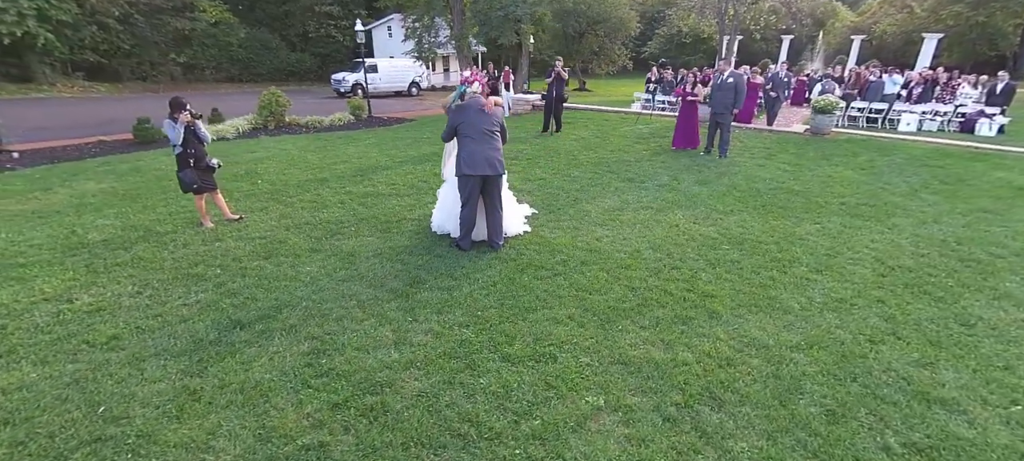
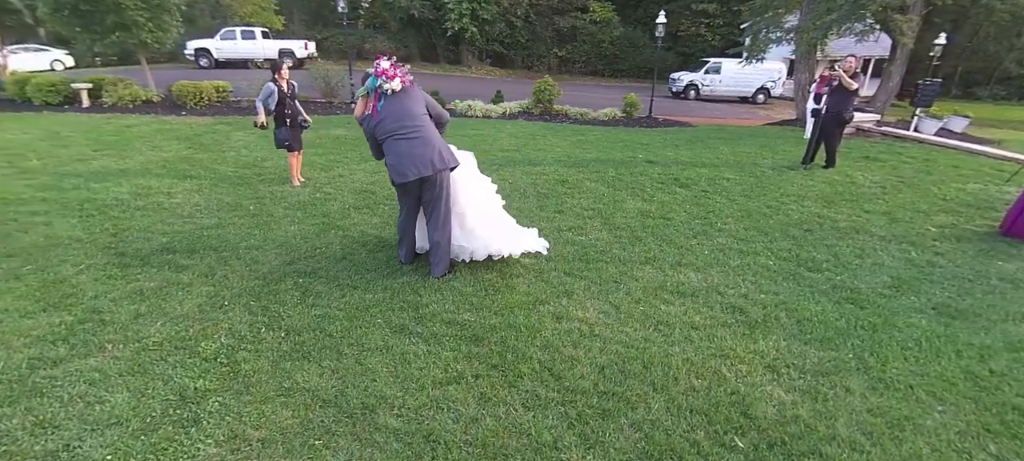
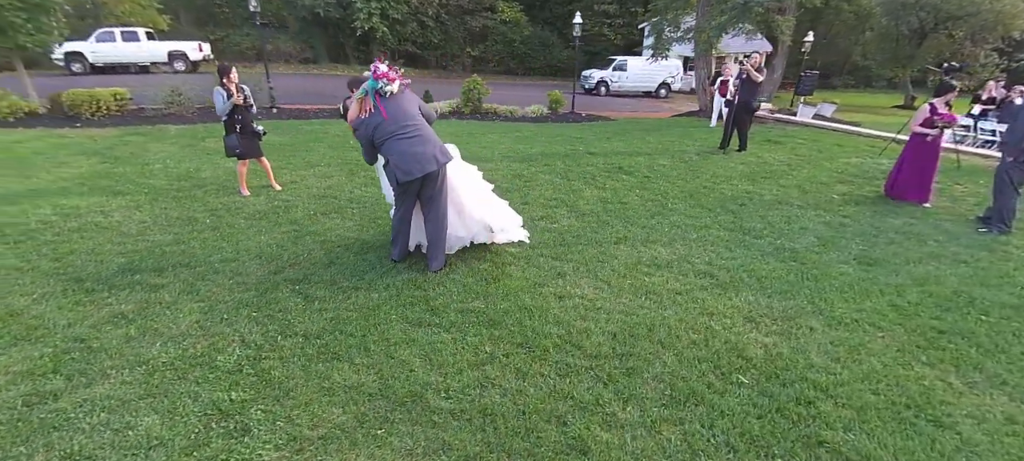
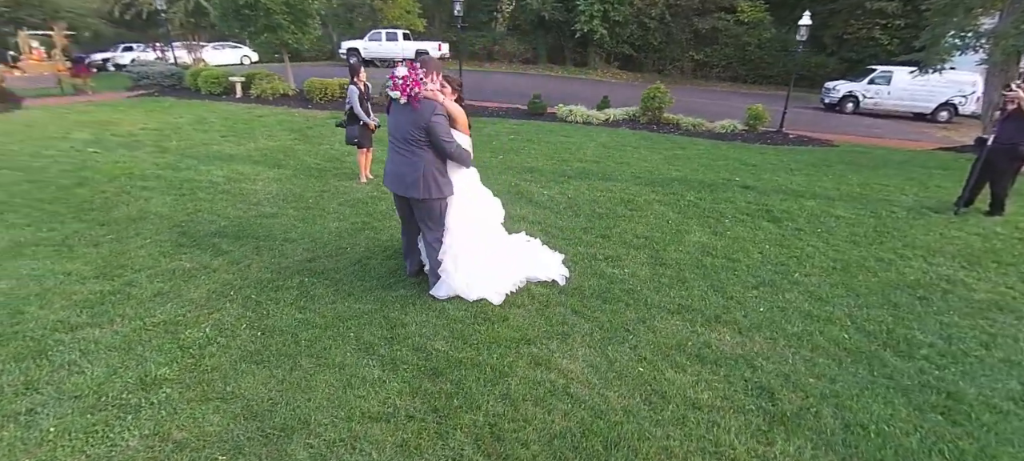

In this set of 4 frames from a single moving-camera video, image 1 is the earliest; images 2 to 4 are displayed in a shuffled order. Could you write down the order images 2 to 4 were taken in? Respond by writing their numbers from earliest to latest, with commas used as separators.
3, 2, 4
